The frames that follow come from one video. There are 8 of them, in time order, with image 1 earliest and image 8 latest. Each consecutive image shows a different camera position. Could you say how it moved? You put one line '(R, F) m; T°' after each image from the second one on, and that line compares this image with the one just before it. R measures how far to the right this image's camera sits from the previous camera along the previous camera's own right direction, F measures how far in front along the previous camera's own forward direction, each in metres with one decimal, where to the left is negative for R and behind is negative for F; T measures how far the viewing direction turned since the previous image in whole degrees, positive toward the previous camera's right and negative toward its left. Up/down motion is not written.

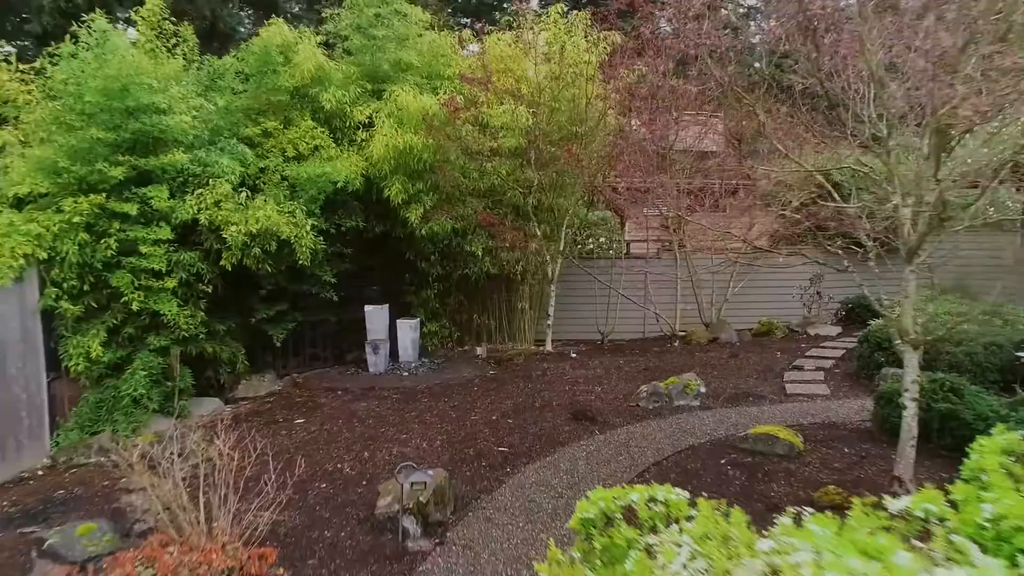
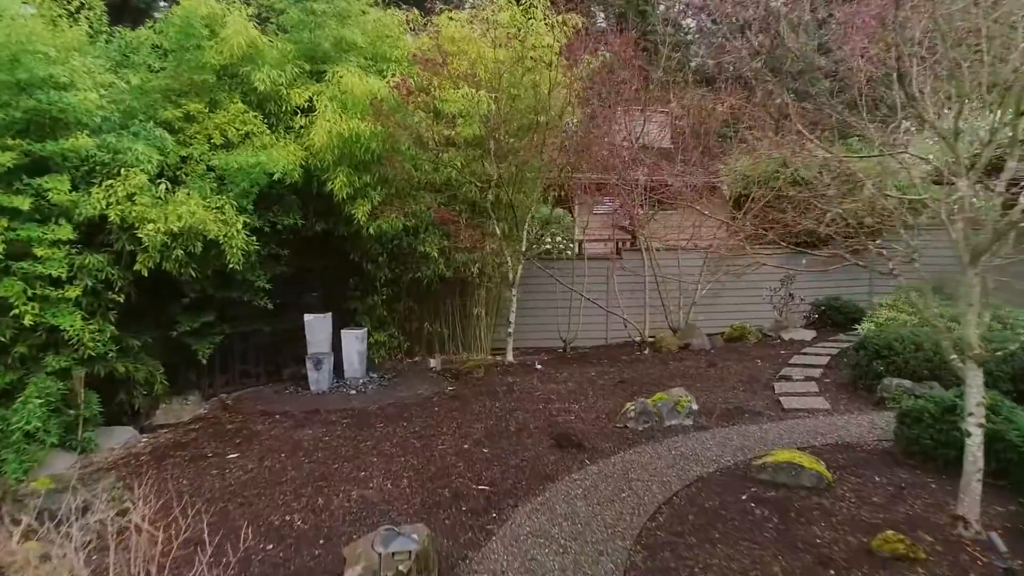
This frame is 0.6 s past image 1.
(-0.2, +0.7) m; +5°
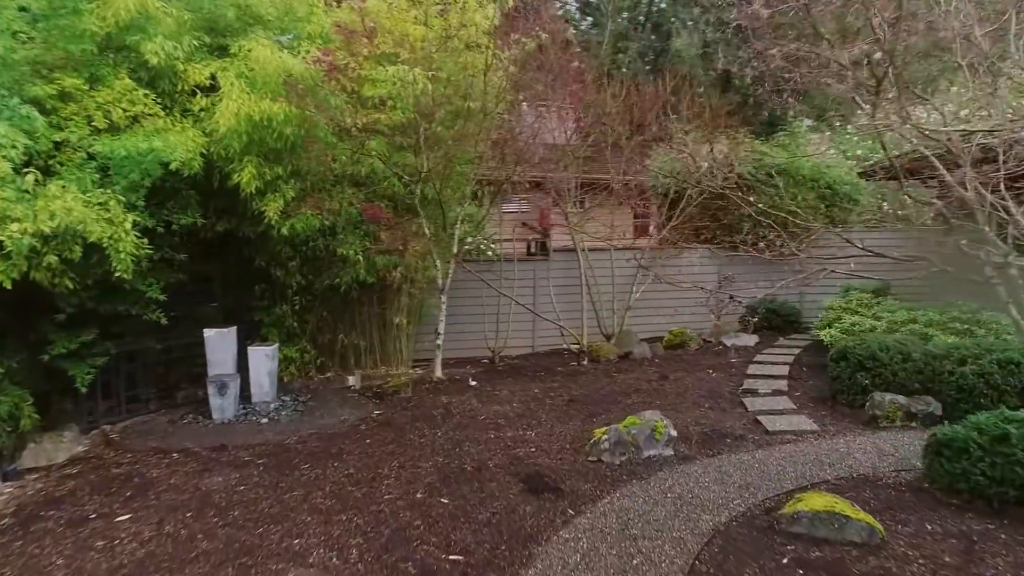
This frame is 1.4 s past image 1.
(-0.3, +0.7) m; +7°
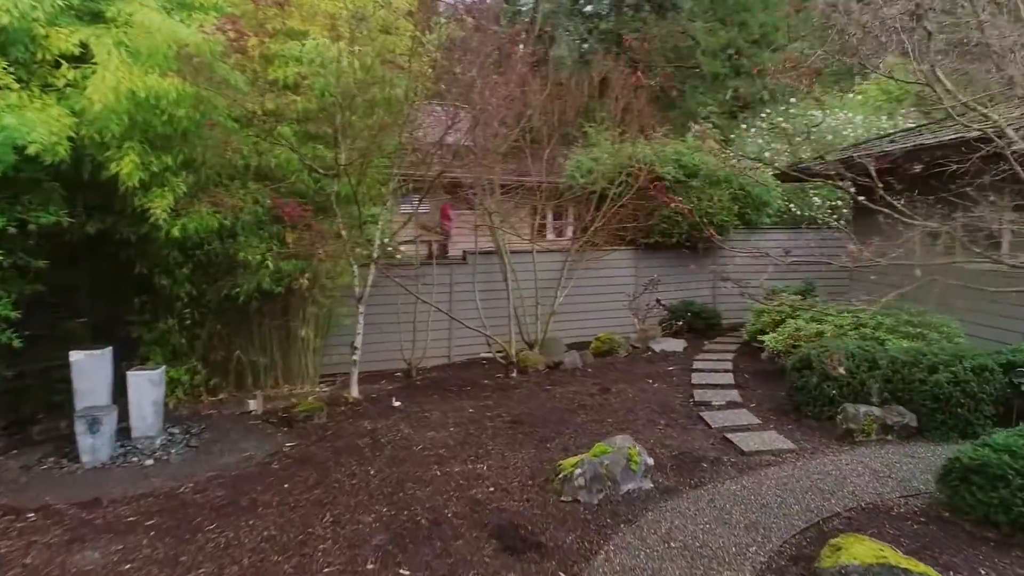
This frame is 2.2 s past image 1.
(-0.3, +0.7) m; +8°
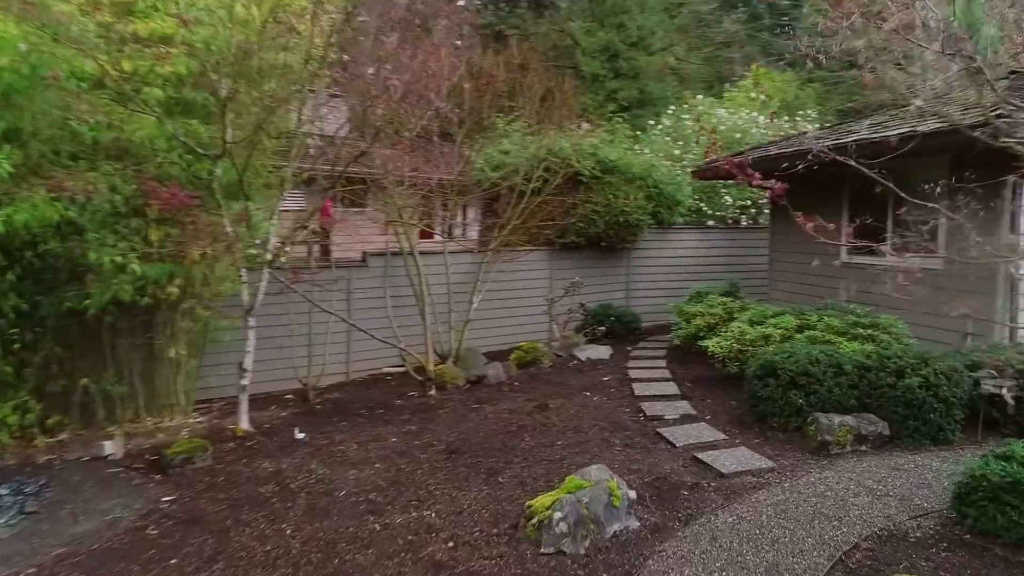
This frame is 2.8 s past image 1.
(-0.3, +0.6) m; +9°
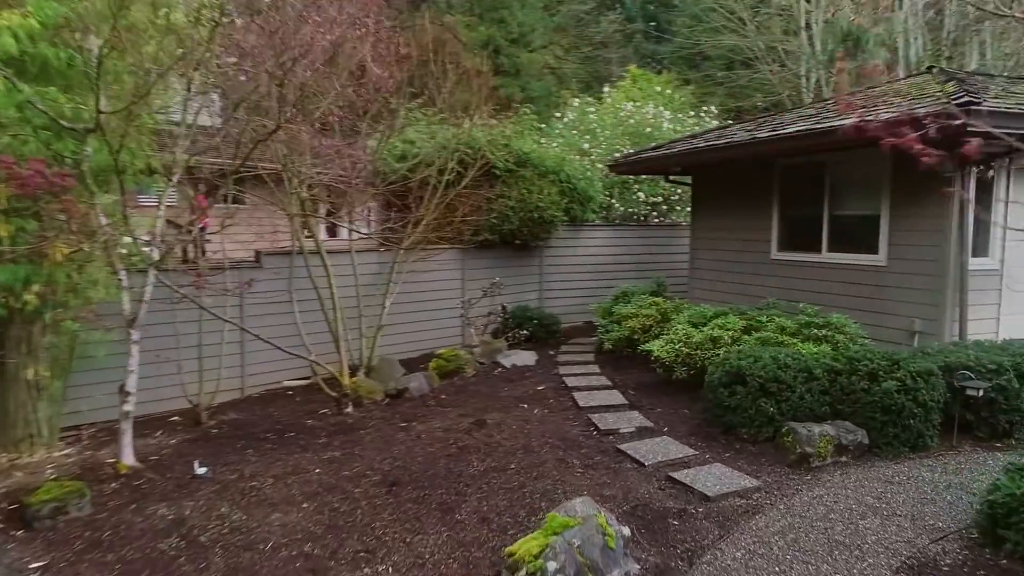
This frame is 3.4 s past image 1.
(-0.3, +0.6) m; +9°
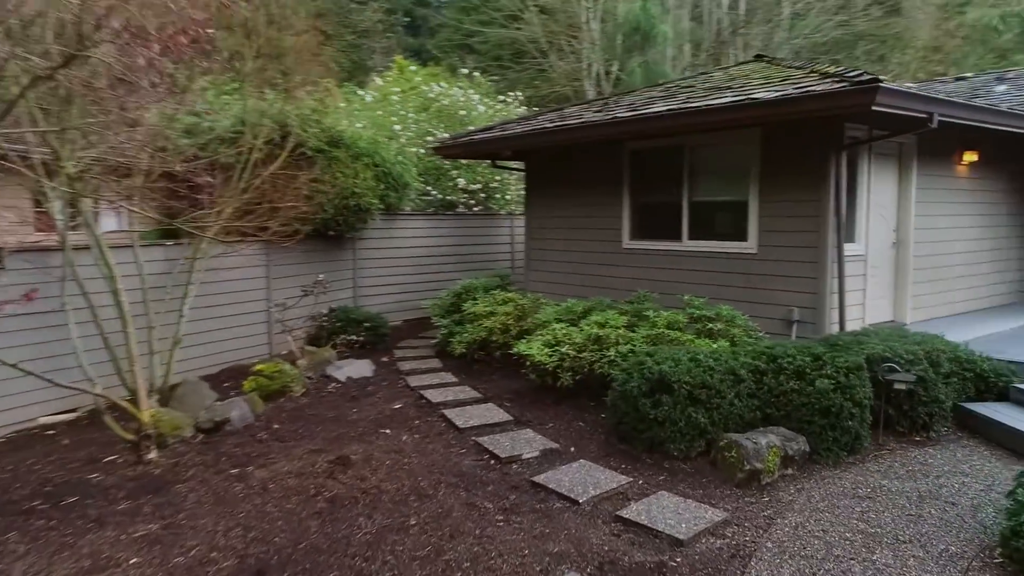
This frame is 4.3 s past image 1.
(-0.5, +0.9) m; +17°
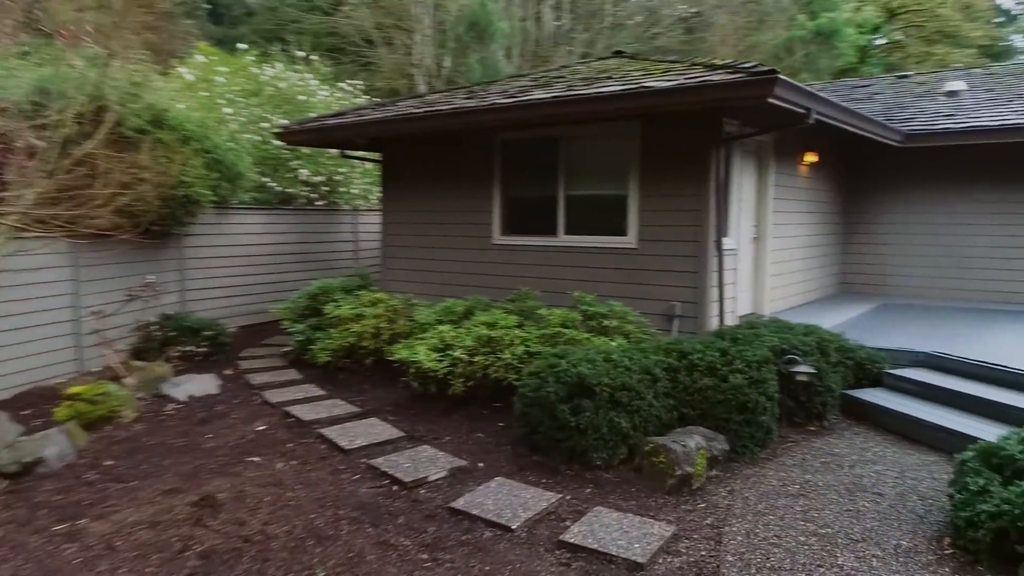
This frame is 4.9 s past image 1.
(-0.3, +0.4) m; +13°
